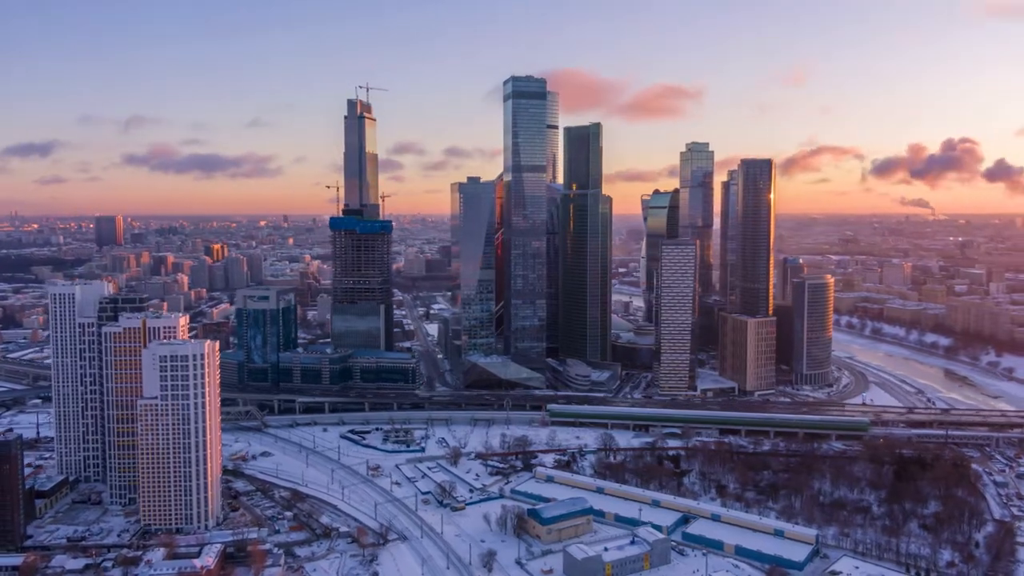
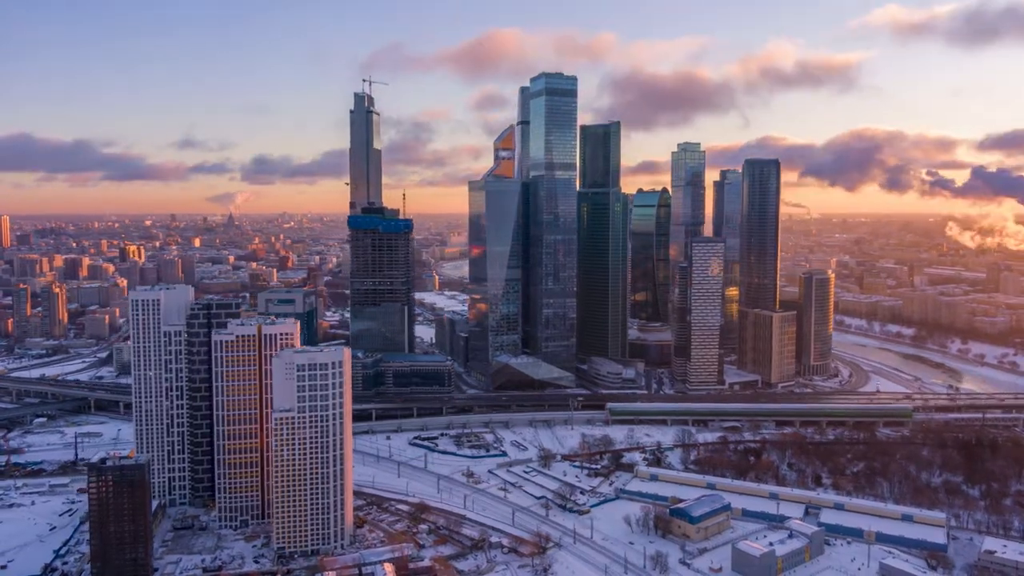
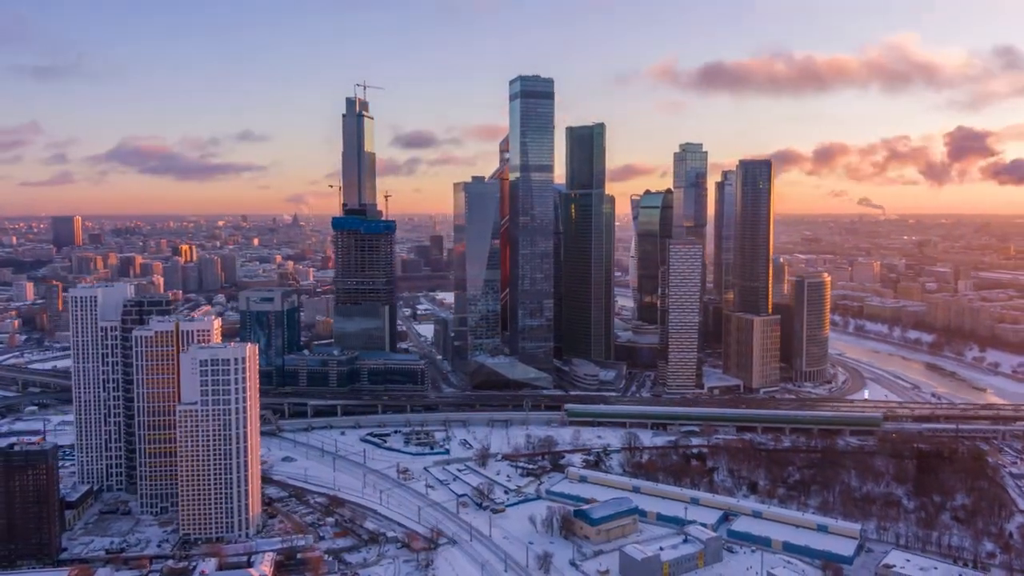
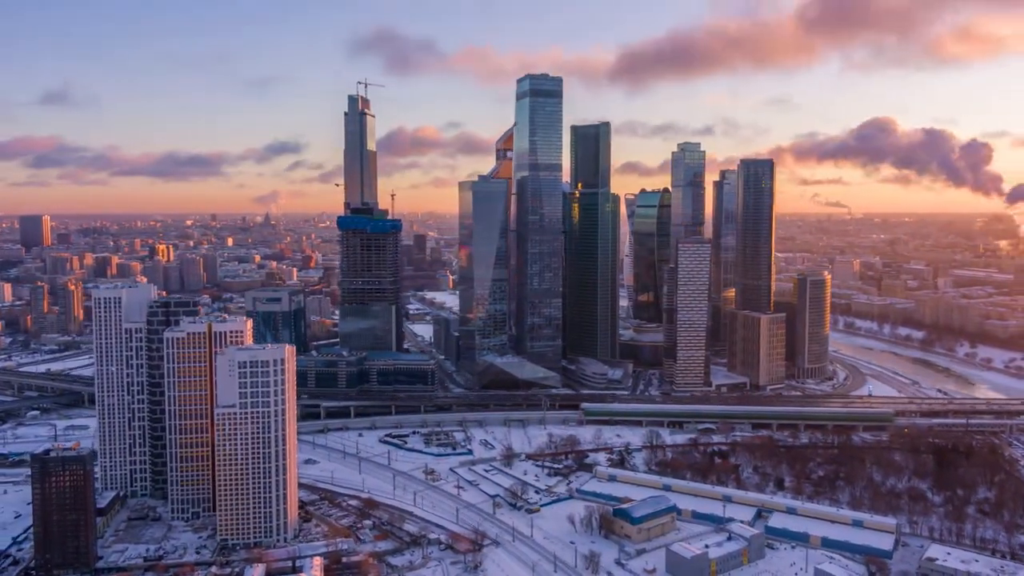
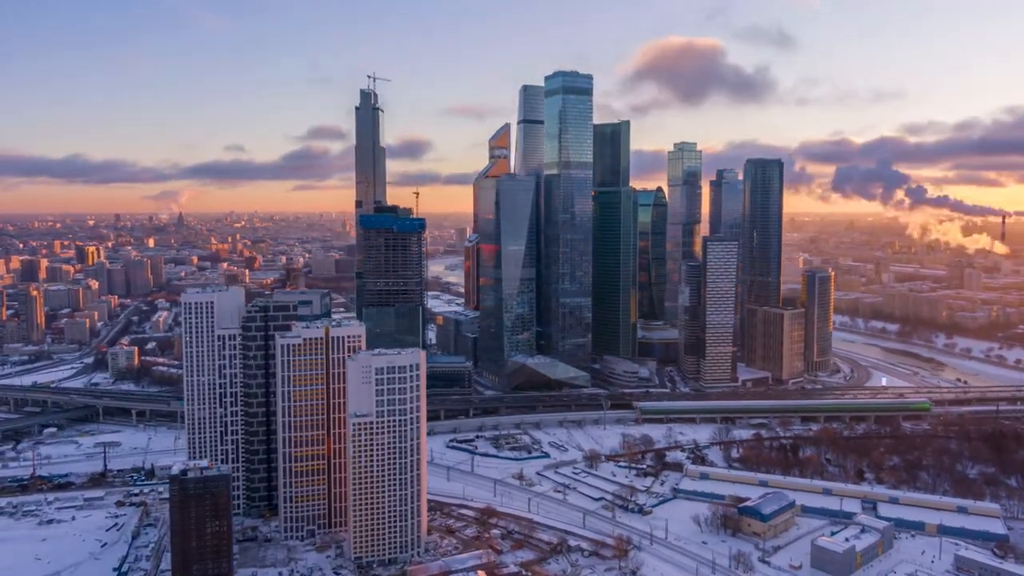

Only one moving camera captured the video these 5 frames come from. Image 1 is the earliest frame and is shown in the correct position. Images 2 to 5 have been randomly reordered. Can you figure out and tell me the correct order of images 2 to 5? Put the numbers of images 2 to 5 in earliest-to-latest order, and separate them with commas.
3, 4, 2, 5
